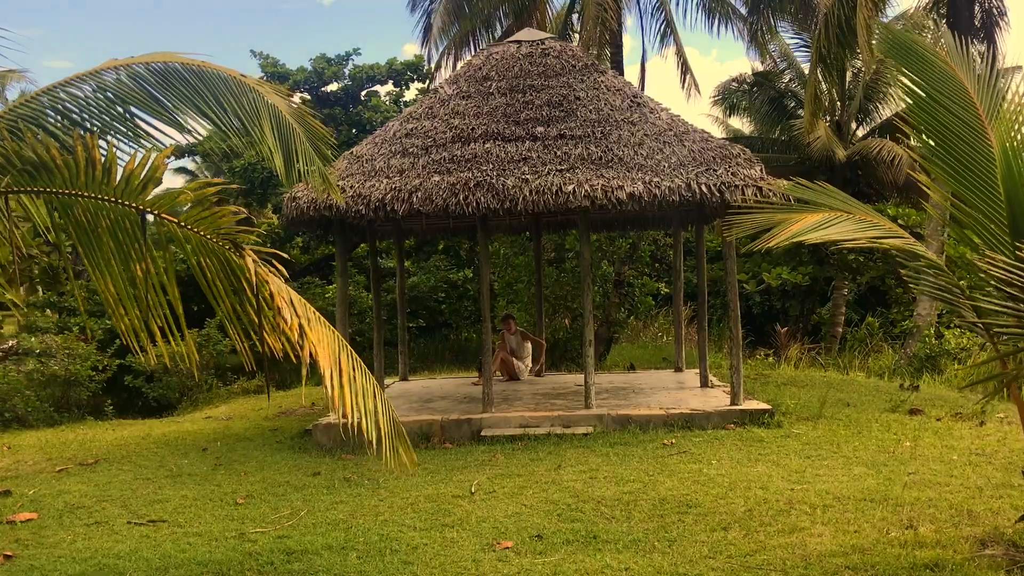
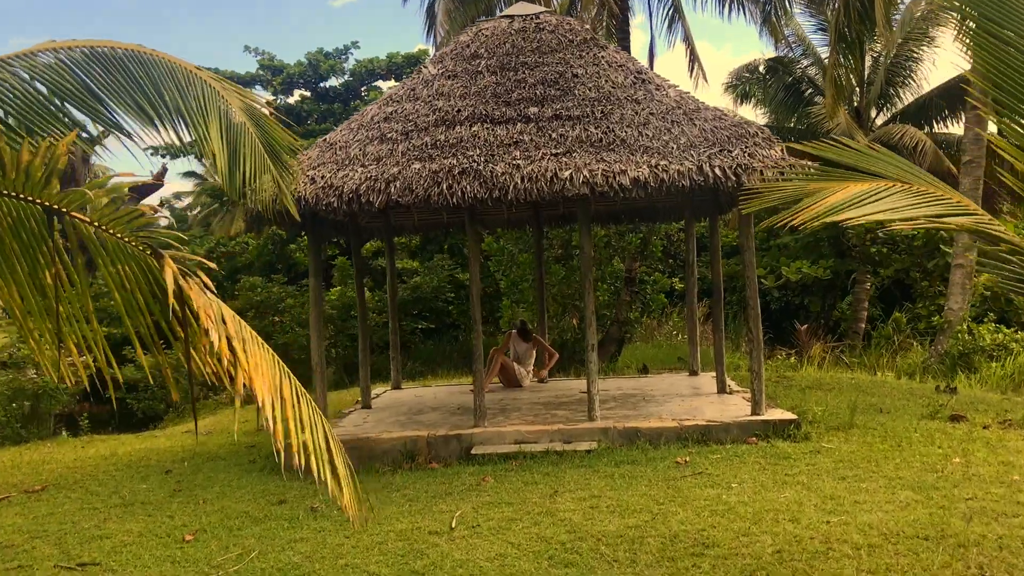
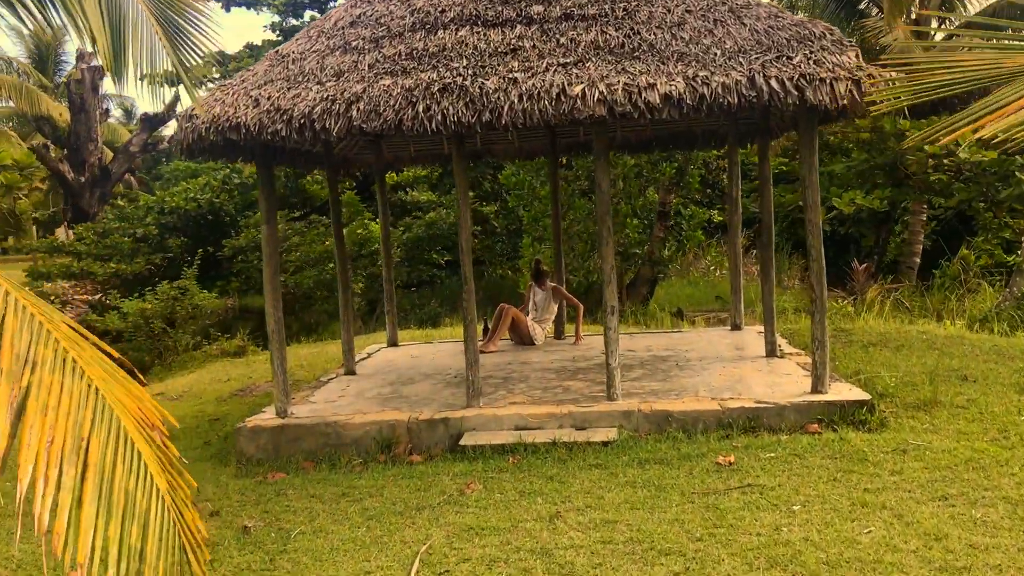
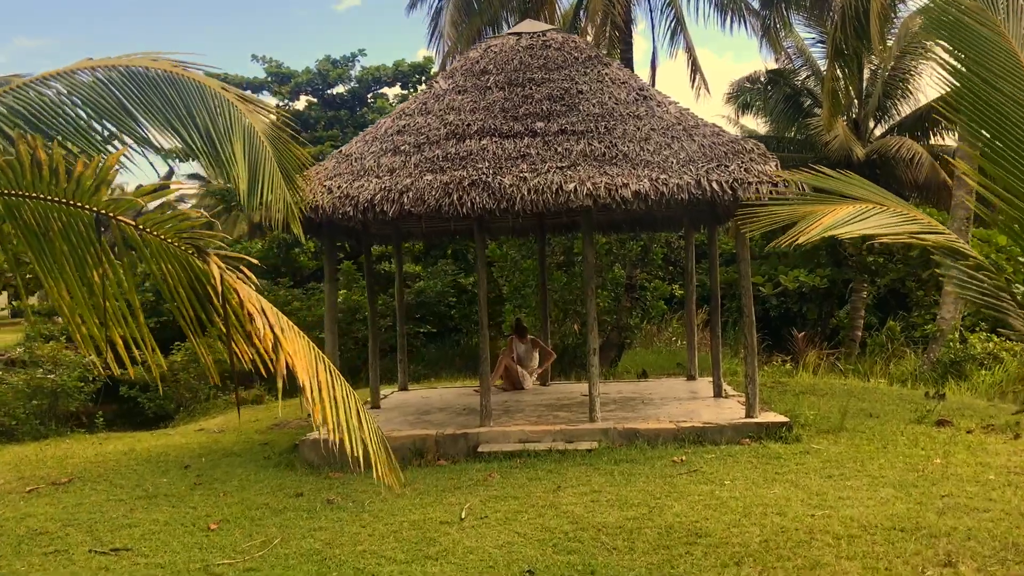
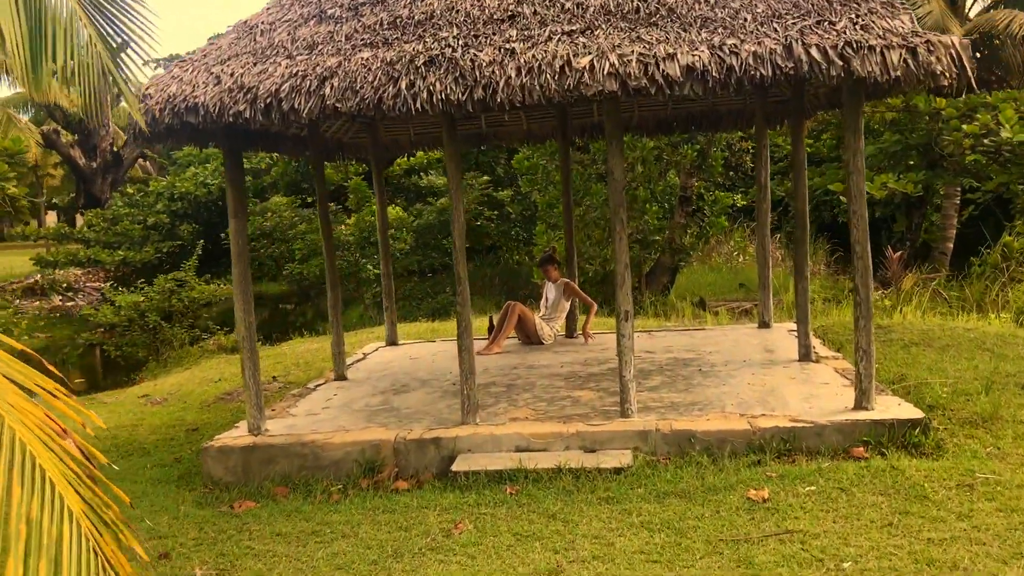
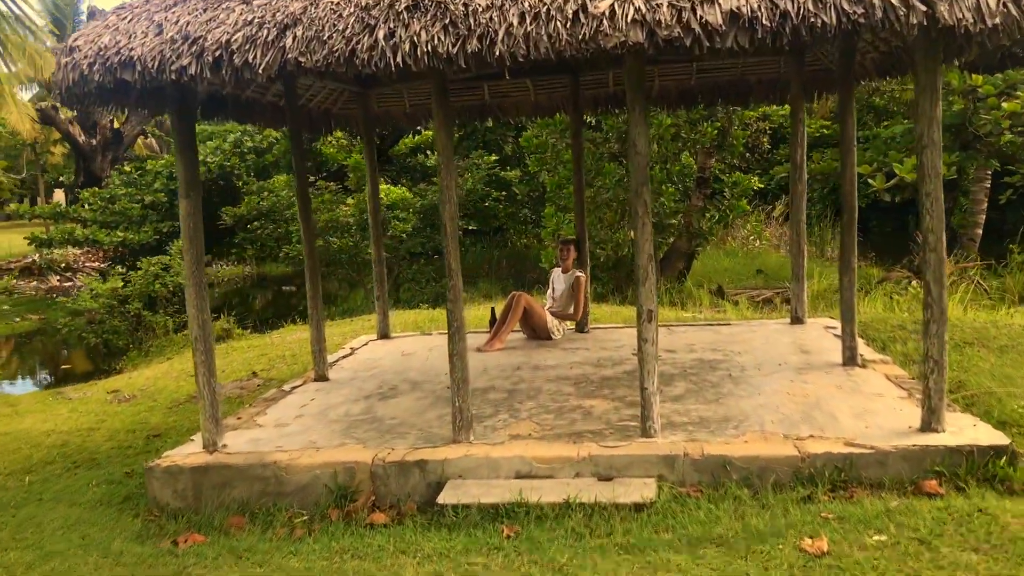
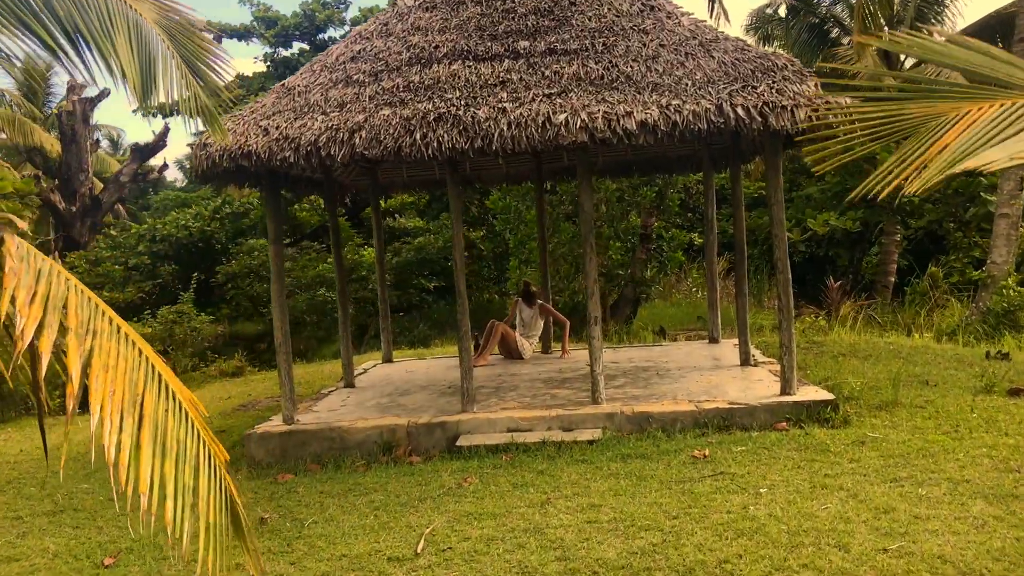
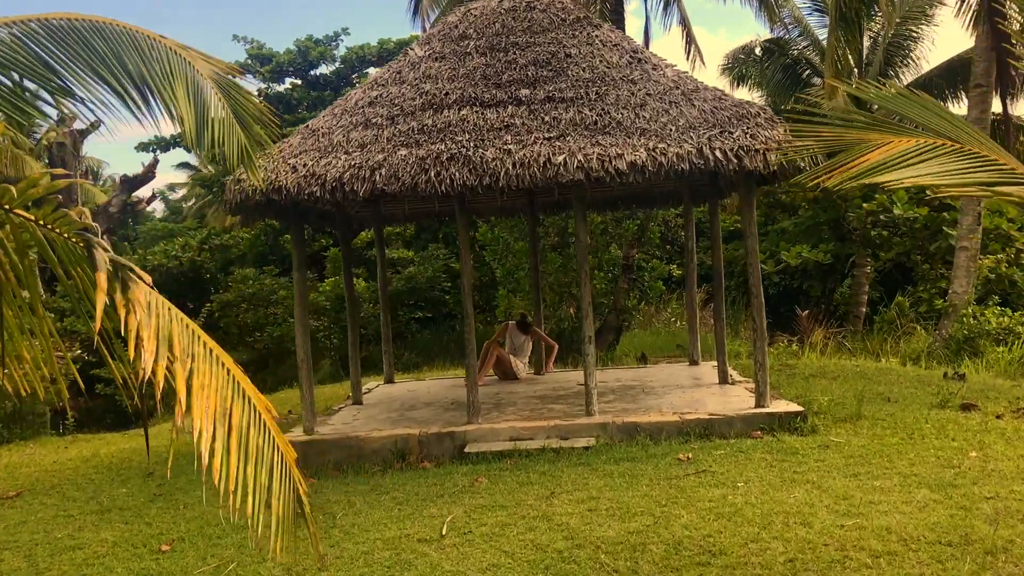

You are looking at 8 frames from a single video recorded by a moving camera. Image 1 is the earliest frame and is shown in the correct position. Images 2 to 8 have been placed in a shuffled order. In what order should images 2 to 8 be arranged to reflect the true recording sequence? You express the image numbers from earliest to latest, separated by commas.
4, 2, 8, 7, 3, 5, 6
